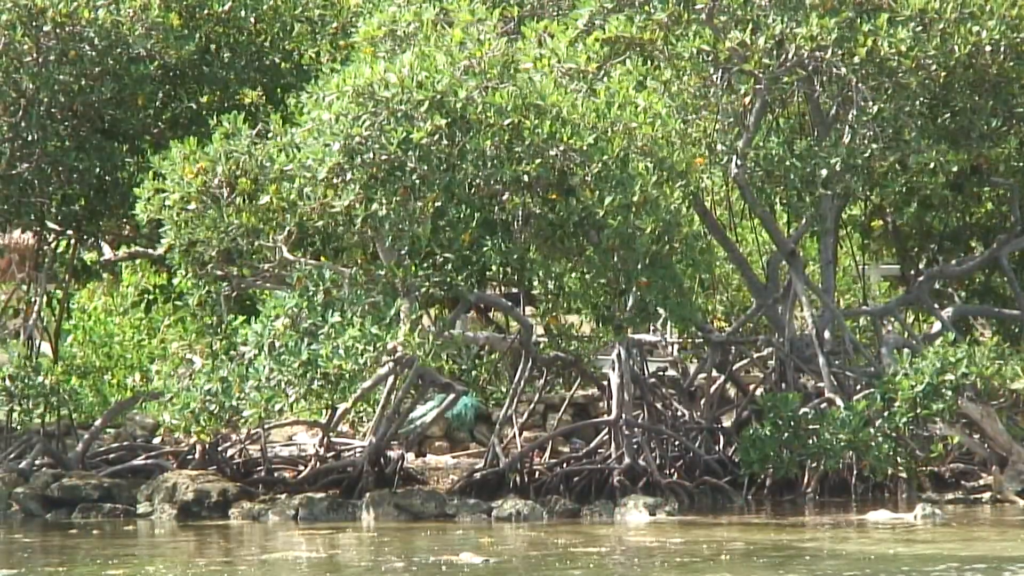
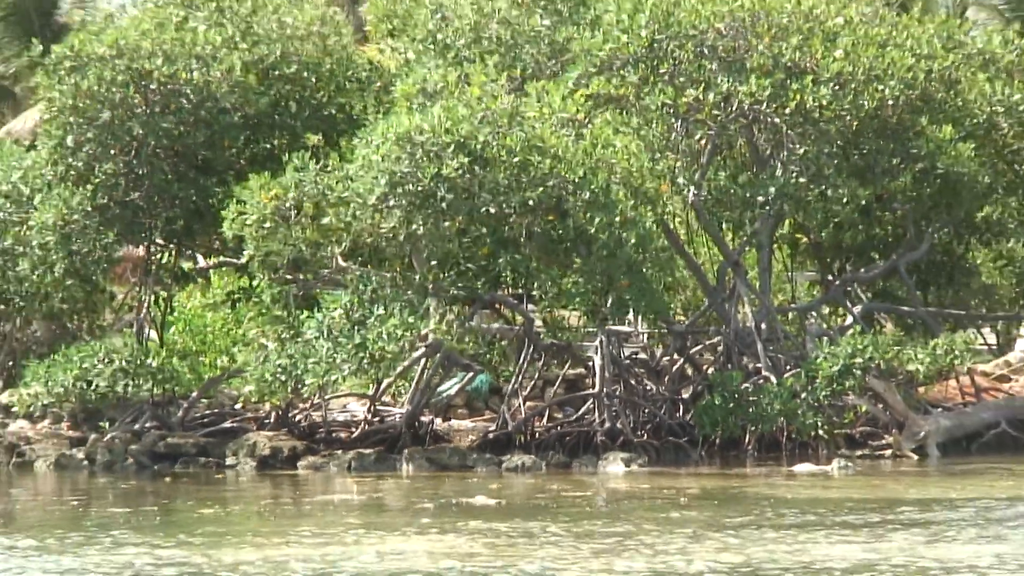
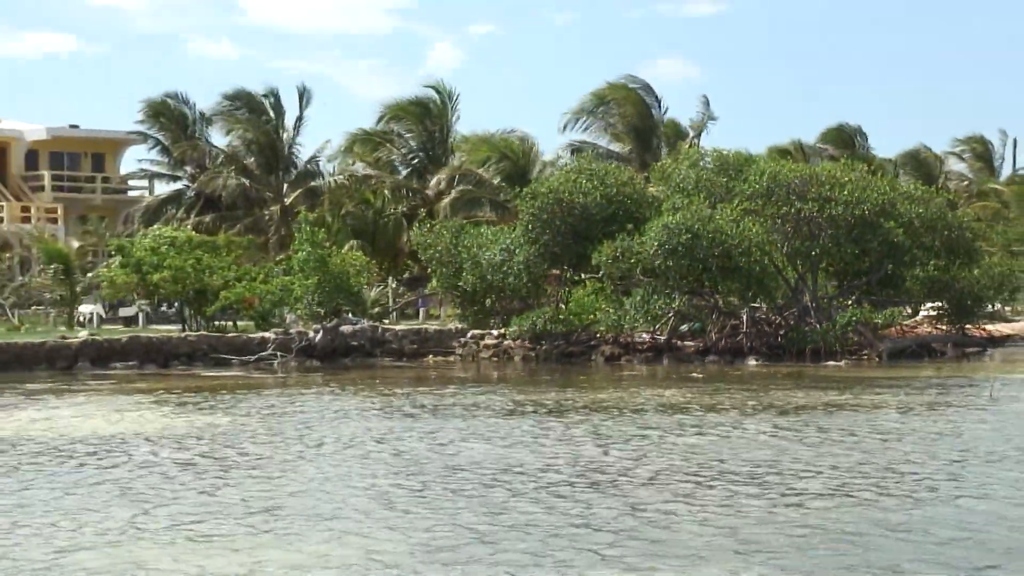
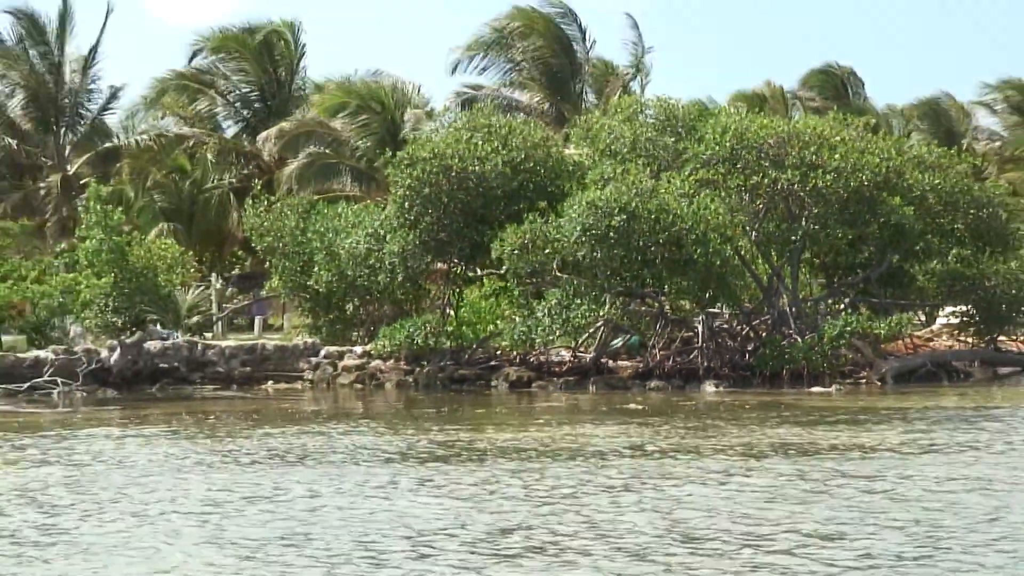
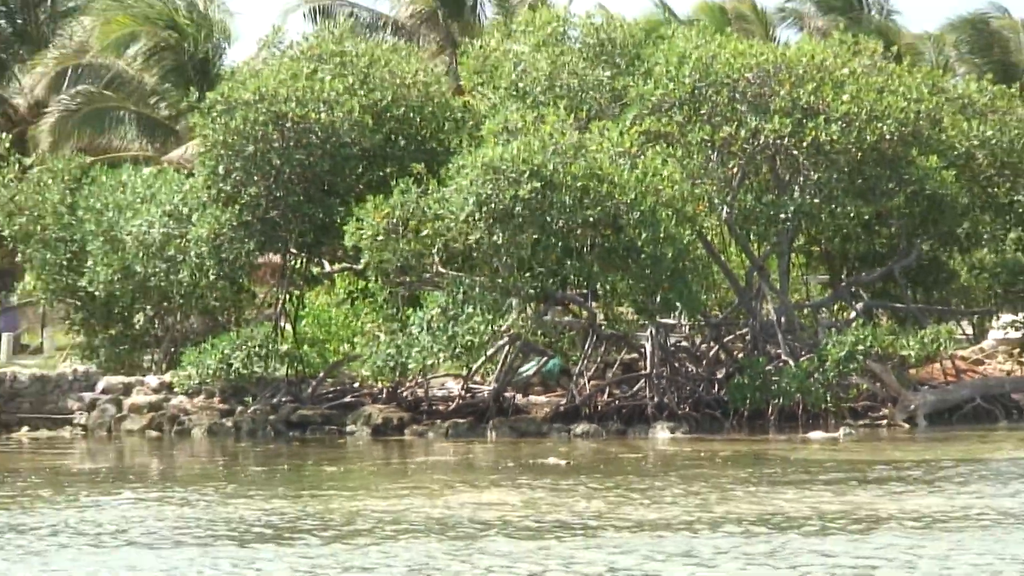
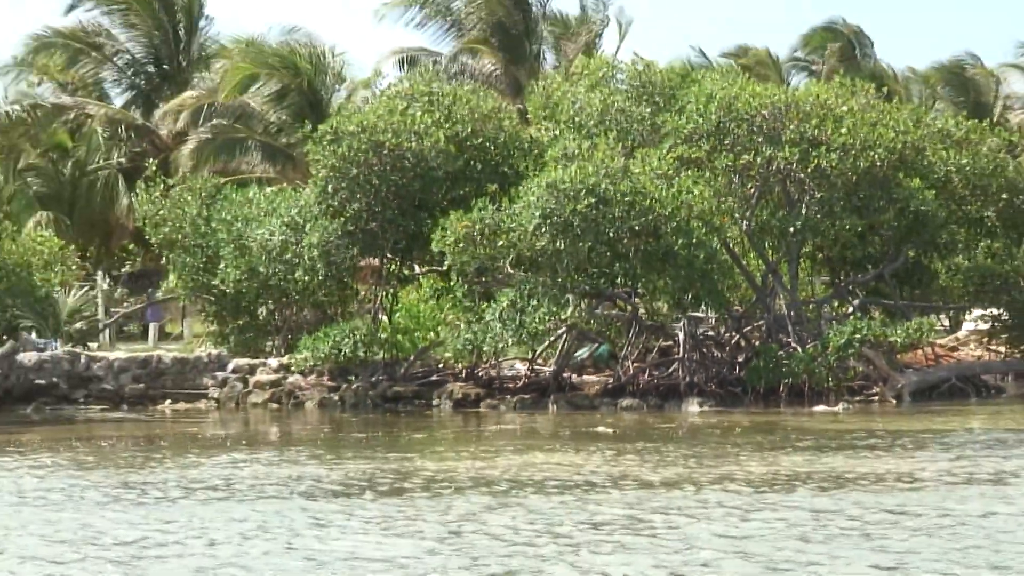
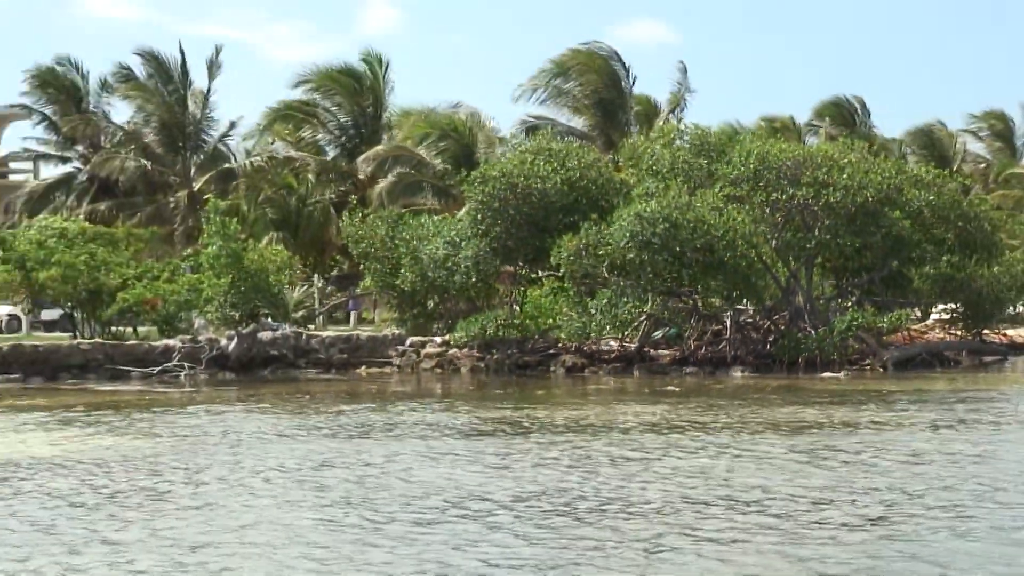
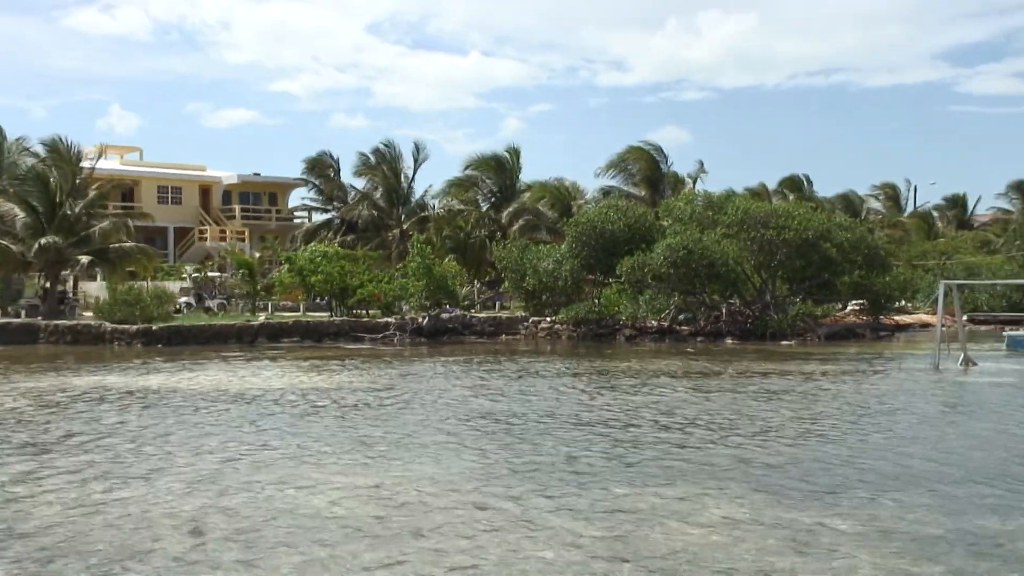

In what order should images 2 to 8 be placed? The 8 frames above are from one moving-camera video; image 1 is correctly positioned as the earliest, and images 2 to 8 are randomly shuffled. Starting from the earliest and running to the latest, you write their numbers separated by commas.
2, 5, 6, 4, 7, 3, 8
